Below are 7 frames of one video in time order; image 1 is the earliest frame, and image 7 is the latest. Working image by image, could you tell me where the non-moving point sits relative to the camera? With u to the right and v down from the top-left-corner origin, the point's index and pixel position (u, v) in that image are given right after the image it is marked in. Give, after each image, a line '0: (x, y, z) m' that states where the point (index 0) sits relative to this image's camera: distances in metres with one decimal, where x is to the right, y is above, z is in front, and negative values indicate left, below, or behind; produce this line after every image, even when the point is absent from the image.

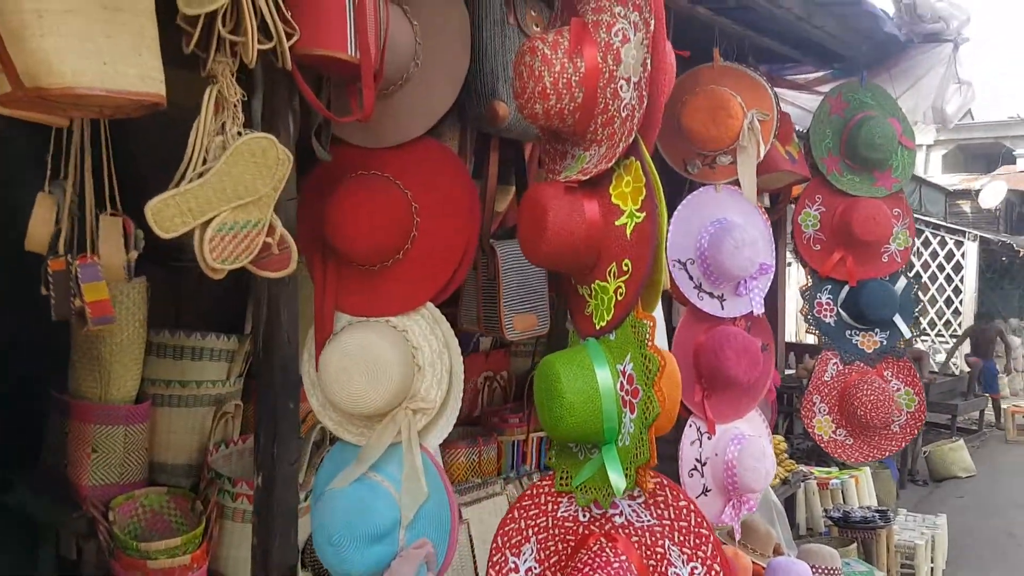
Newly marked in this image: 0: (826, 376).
0: (+1.0, -0.3, +2.9) m
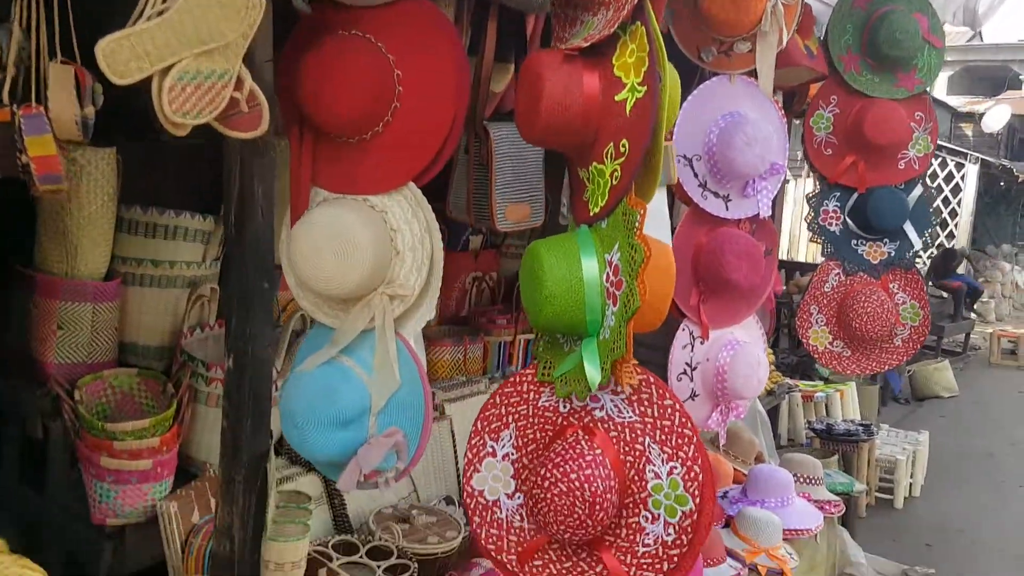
0: (+1.0, 0.0, +2.8) m
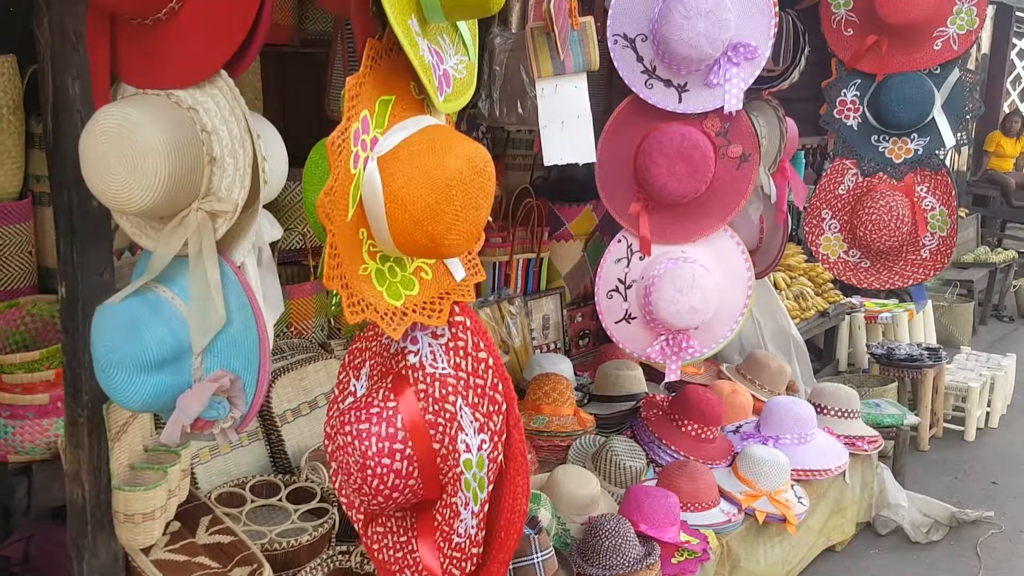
0: (+0.9, +0.3, +2.4) m
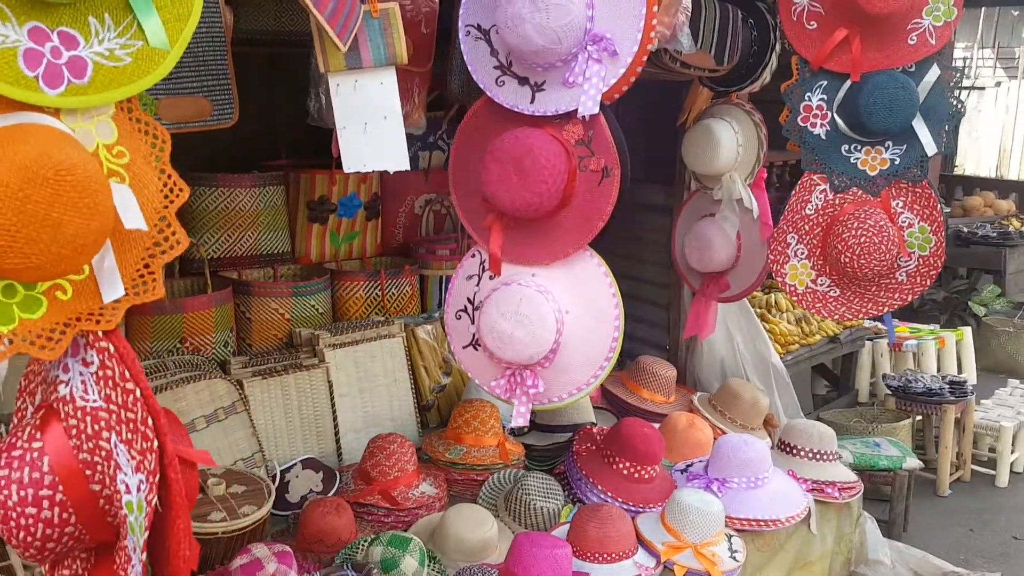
0: (+0.7, +0.2, +2.1) m
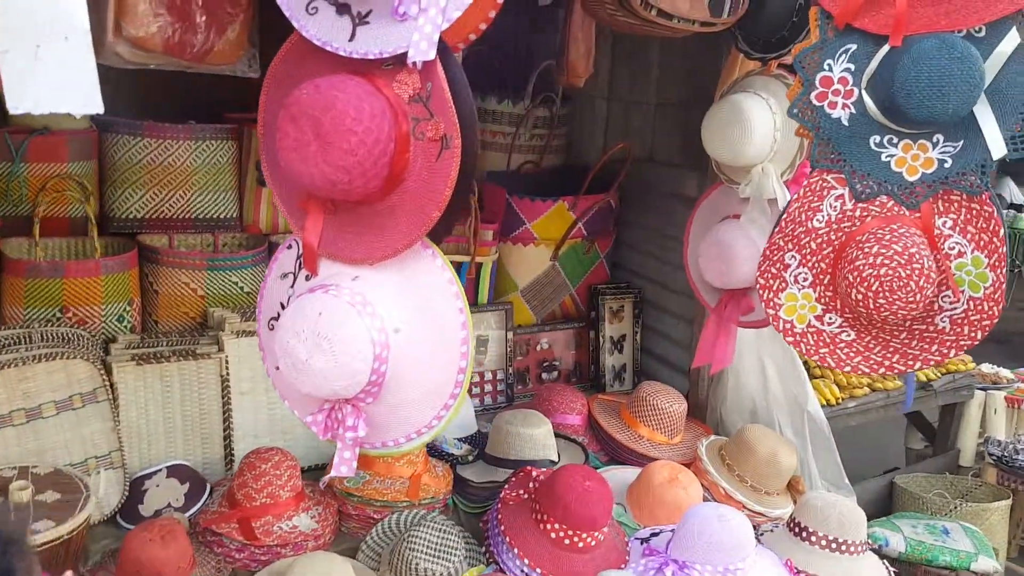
0: (+0.5, +0.1, +1.5) m
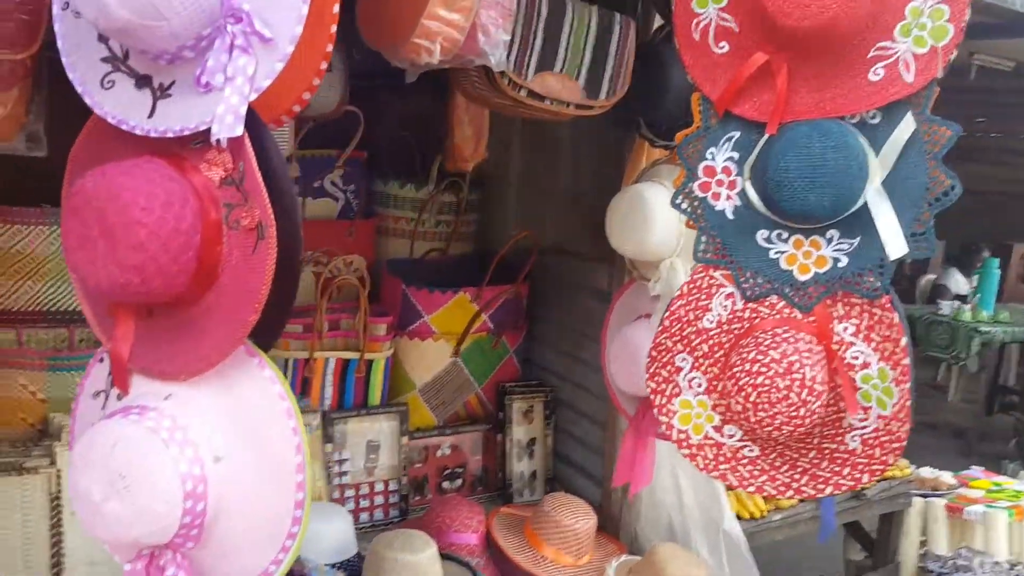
0: (+0.3, 0.0, +1.3) m
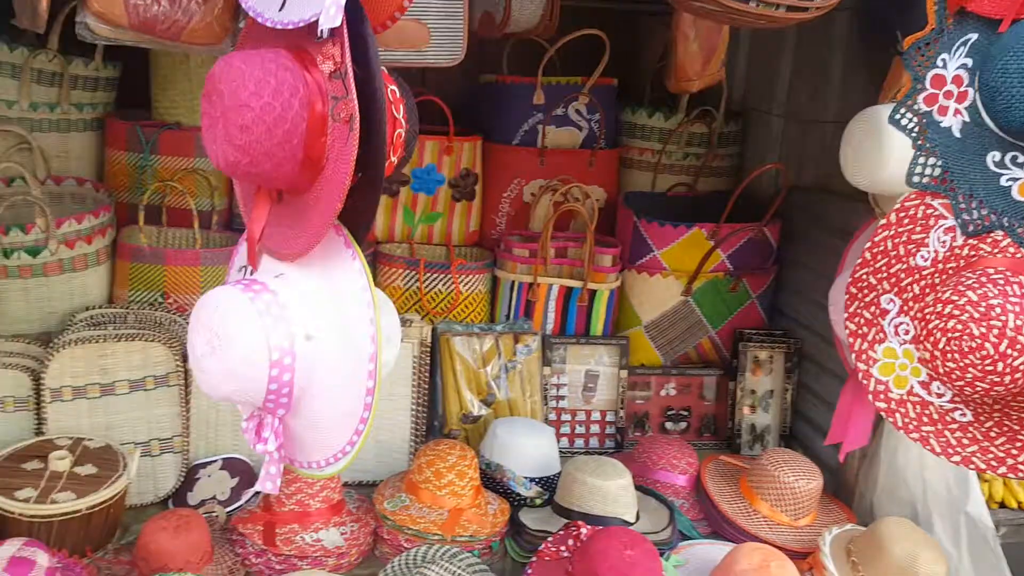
0: (+0.5, 0.0, +1.1) m
